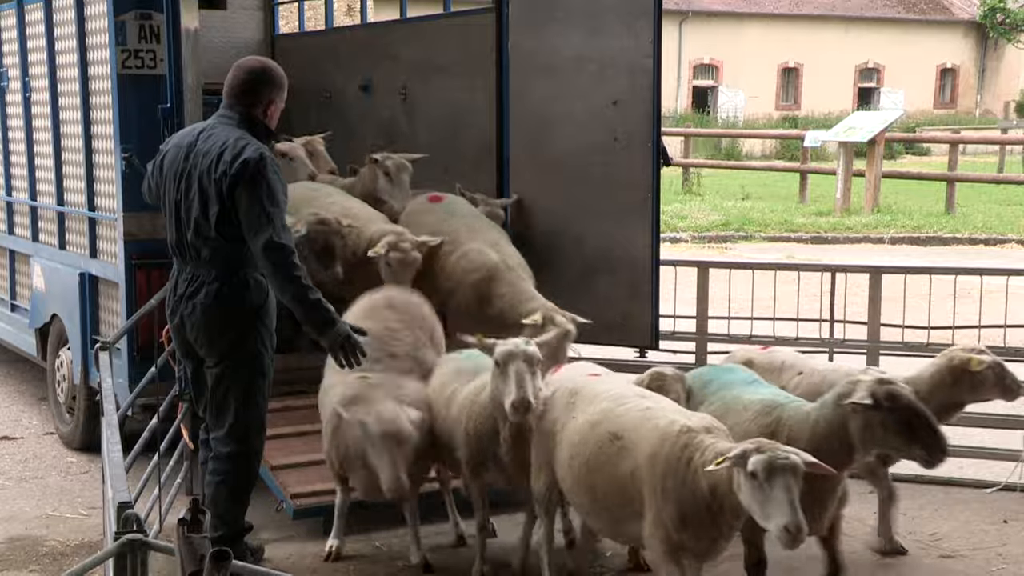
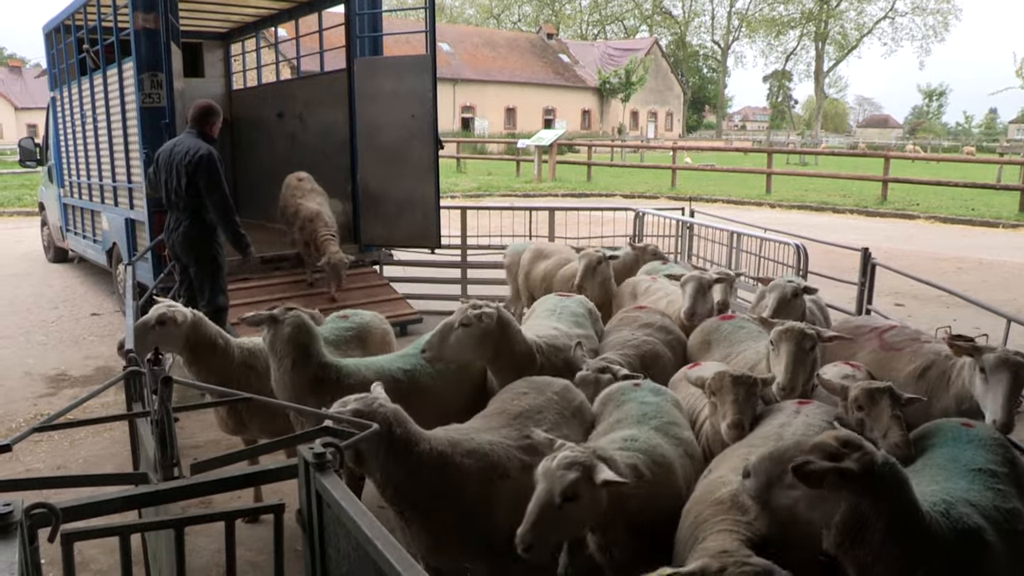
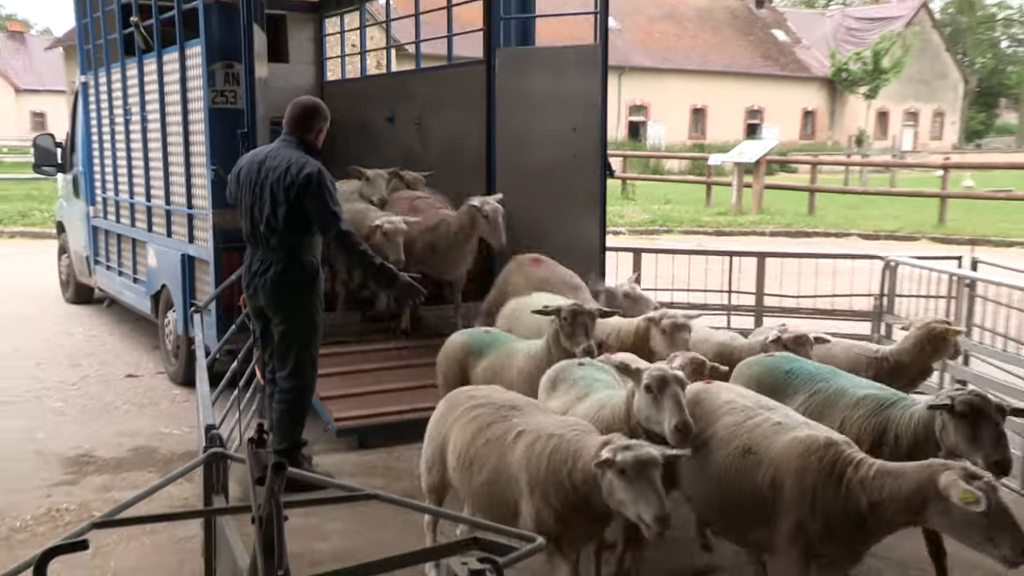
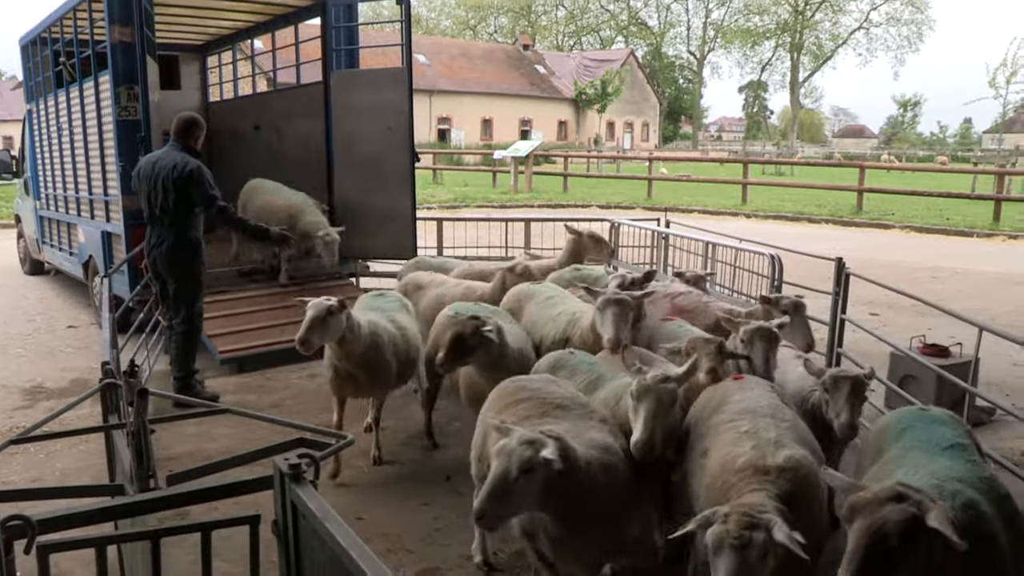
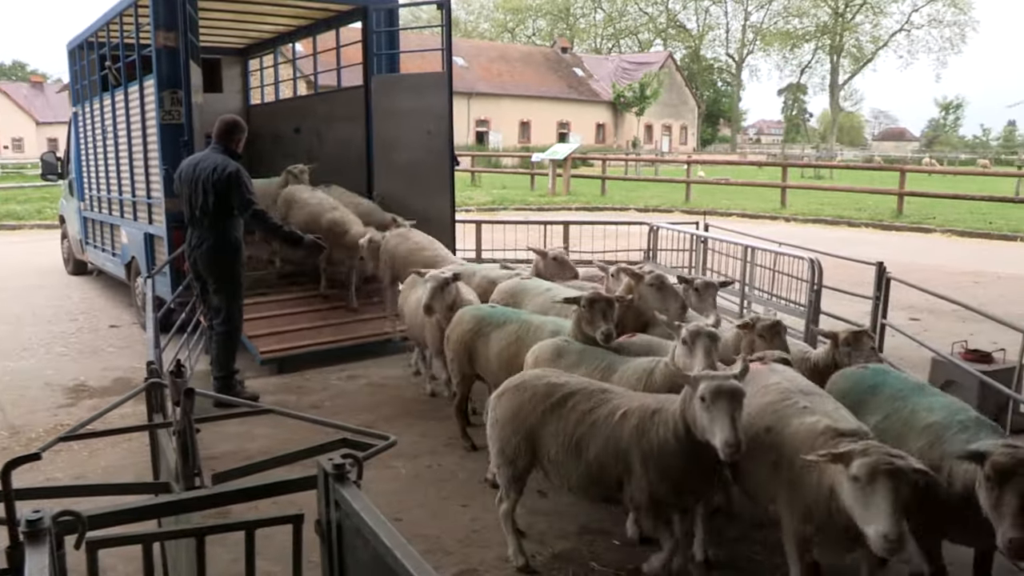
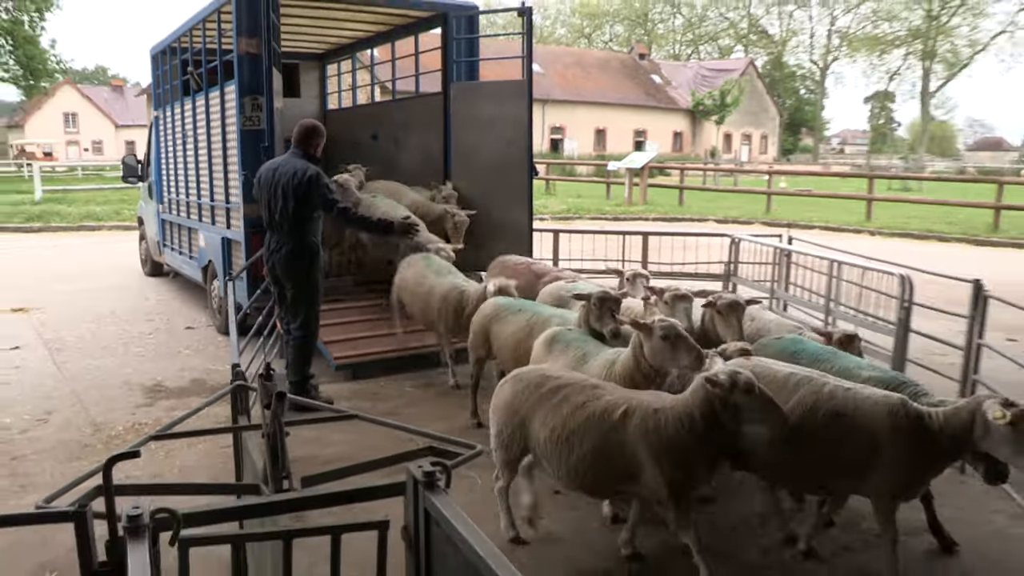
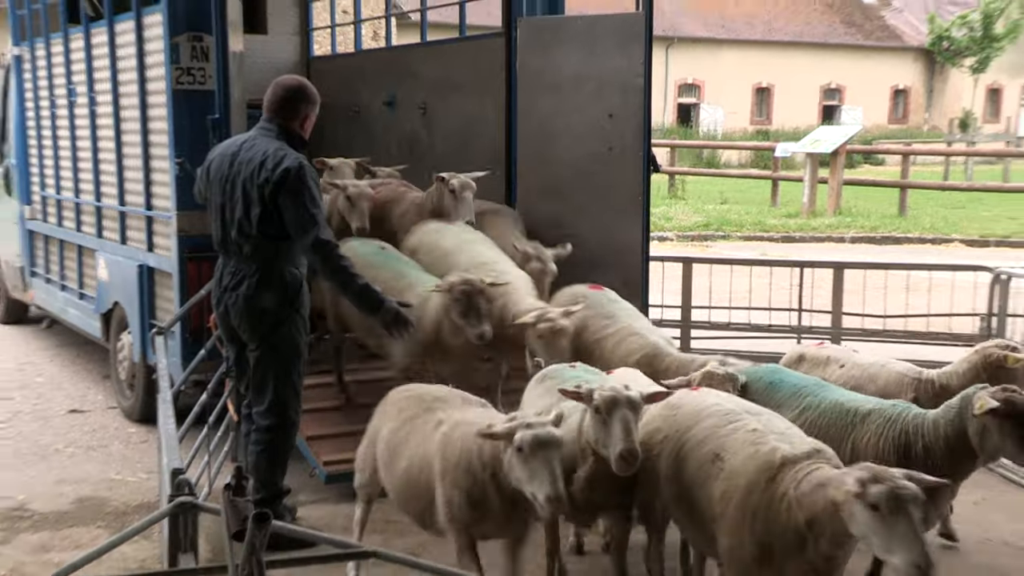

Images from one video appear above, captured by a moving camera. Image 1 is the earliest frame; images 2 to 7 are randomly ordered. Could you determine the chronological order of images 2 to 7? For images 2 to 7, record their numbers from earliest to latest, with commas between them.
7, 3, 6, 5, 4, 2
